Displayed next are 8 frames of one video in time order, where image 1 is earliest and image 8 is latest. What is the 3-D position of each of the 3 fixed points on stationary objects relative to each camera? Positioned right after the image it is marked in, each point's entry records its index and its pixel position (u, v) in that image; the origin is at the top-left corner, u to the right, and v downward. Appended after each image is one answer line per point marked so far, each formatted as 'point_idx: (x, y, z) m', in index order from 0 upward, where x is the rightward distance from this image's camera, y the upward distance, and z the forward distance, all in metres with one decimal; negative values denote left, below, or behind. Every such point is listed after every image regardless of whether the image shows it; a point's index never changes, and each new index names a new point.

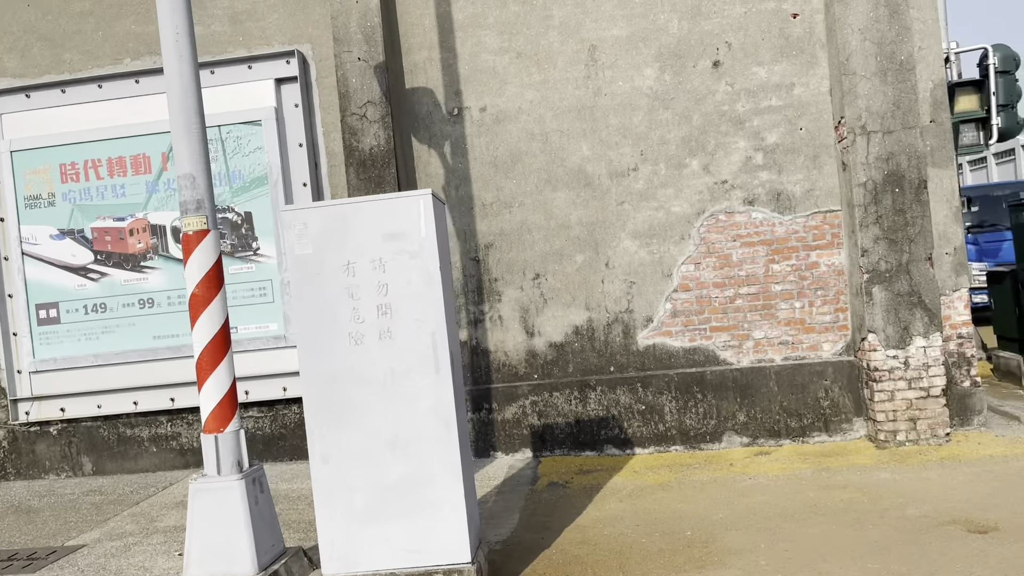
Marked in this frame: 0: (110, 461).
0: (-3.1, -1.3, +6.5) m
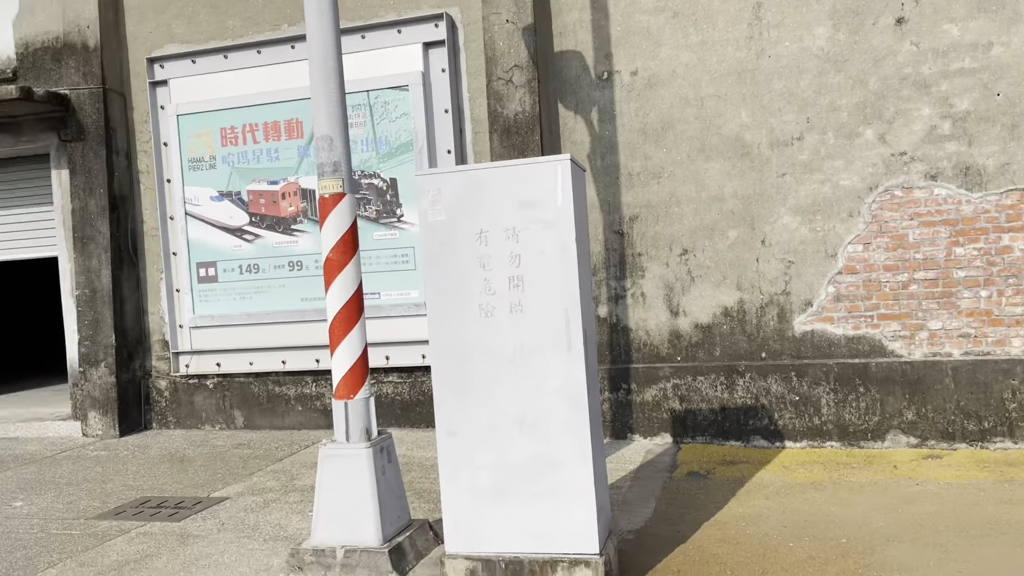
0: (-2.0, -1.0, +6.8) m
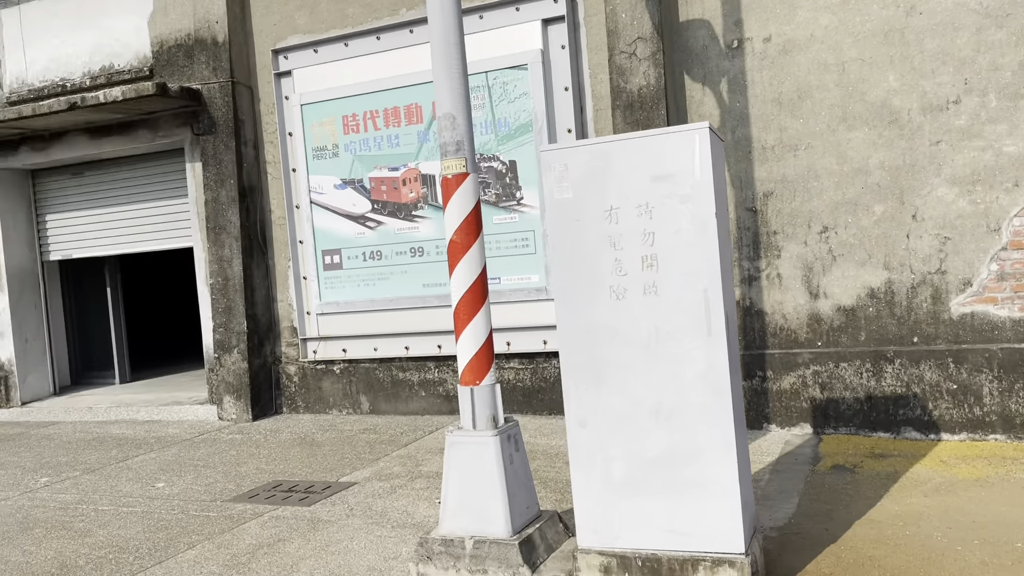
0: (-1.0, -0.9, +6.8) m
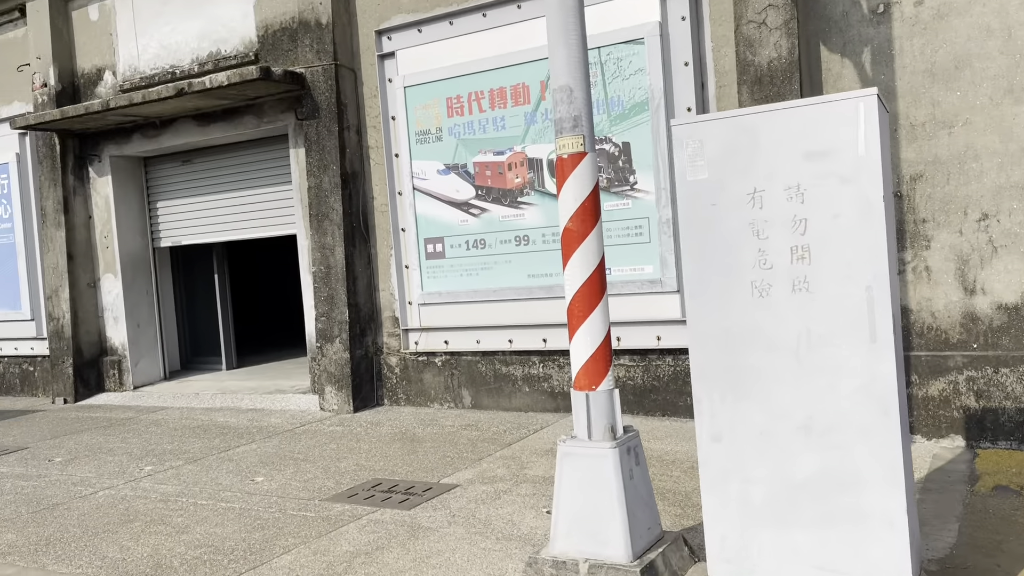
0: (-0.2, -0.8, +6.5) m
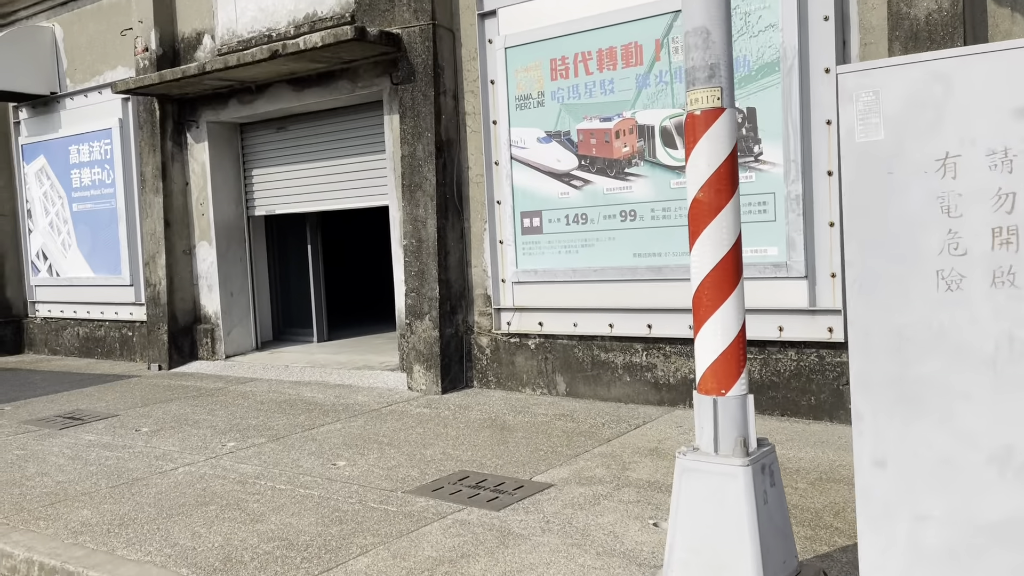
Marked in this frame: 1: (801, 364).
0: (+0.5, -0.7, +6.0) m
1: (+1.8, -0.5, +5.1) m
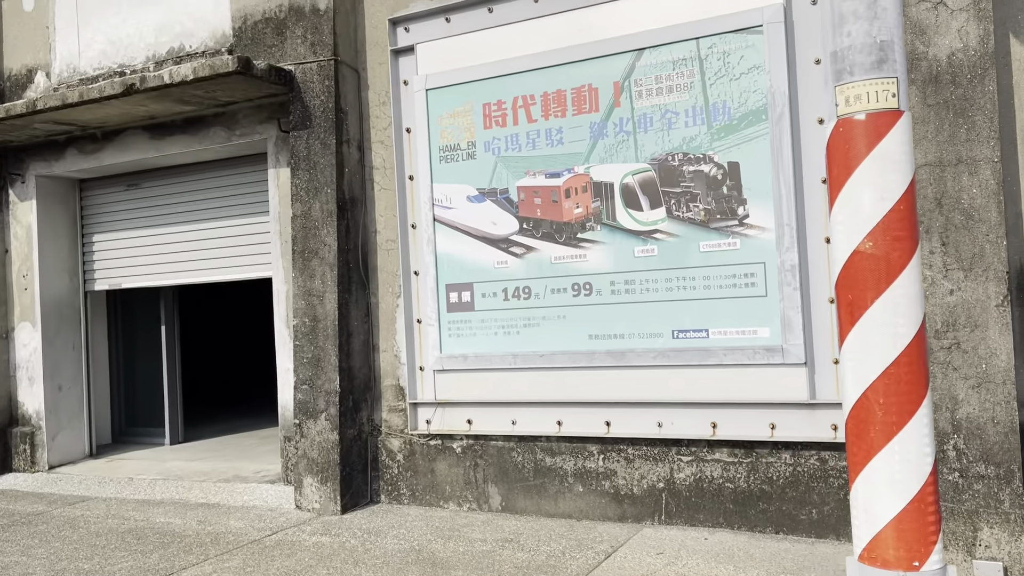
0: (+0.1, -1.2, +4.9) m
1: (+1.4, -0.9, +4.2) m
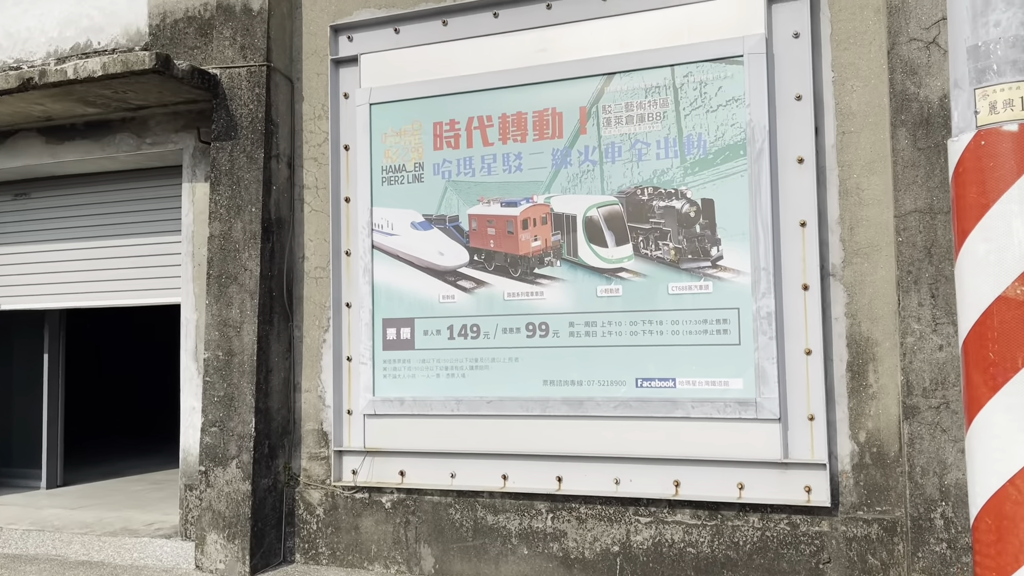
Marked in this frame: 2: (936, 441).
0: (-0.3, -1.4, +4.4) m
1: (+1.2, -1.1, +3.9) m
2: (+1.8, -0.6, +3.5) m
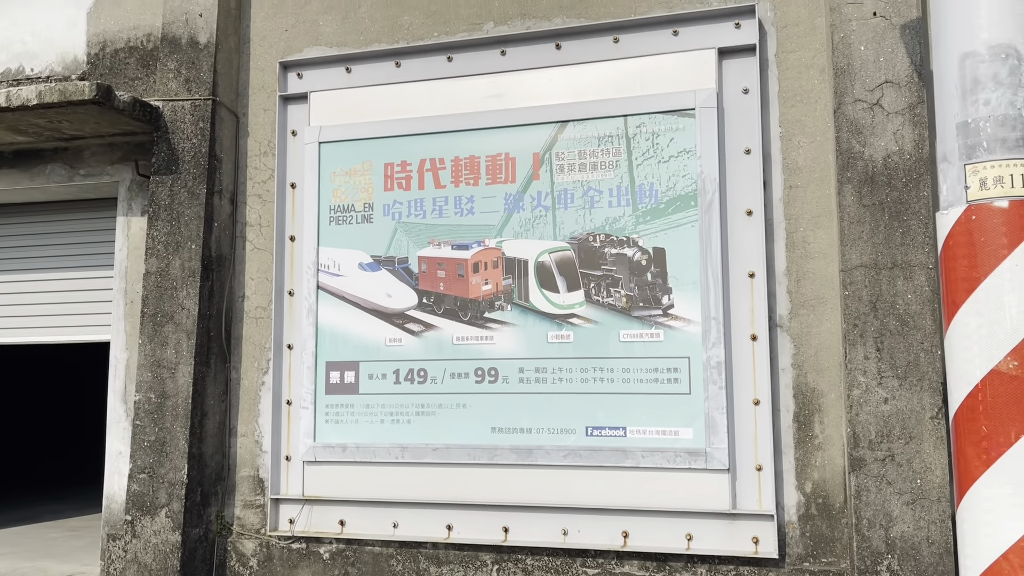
0: (-0.6, -1.6, +4.2) m
1: (+0.9, -1.4, +3.9) m
2: (+1.6, -0.9, +3.6) m
